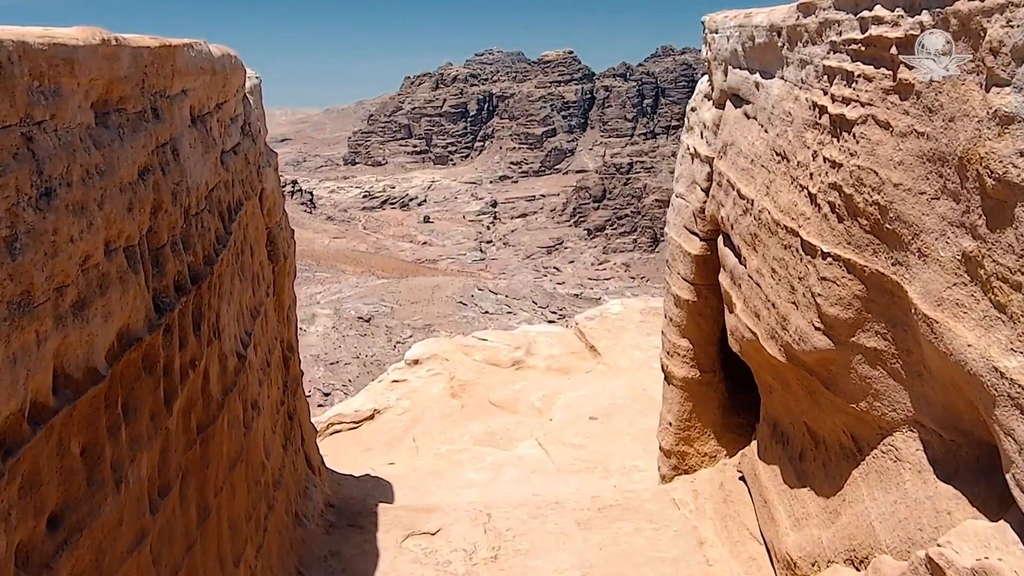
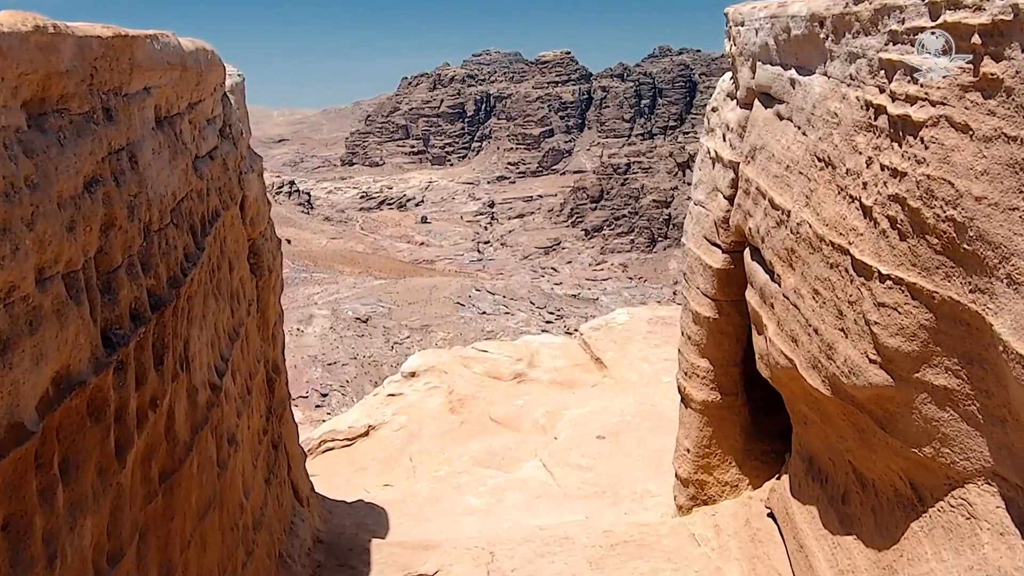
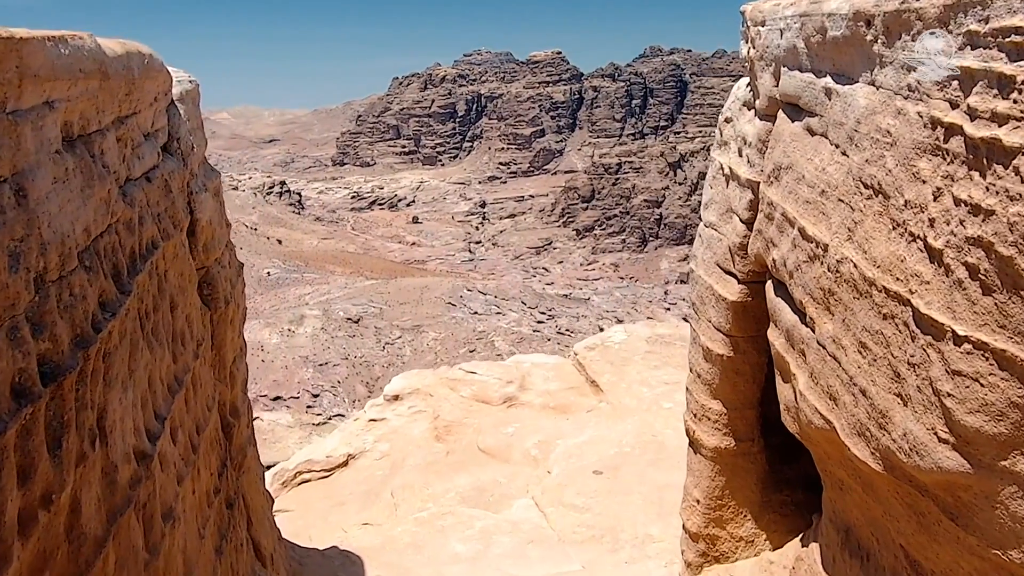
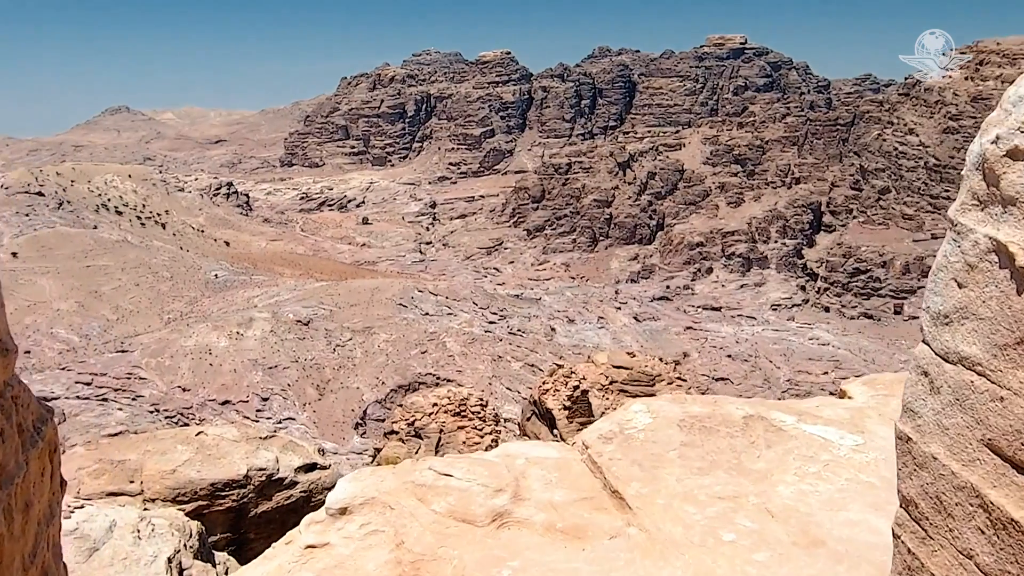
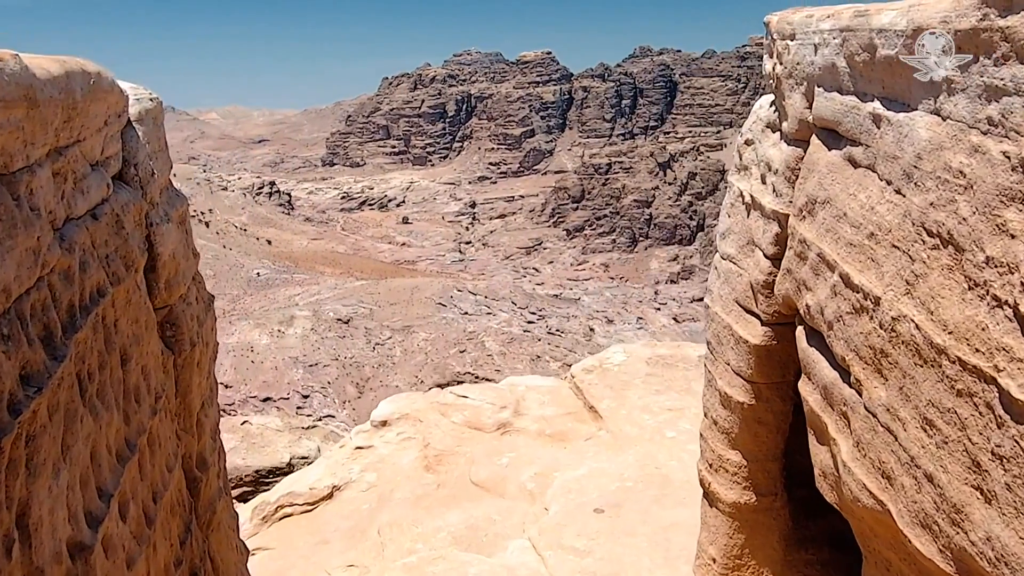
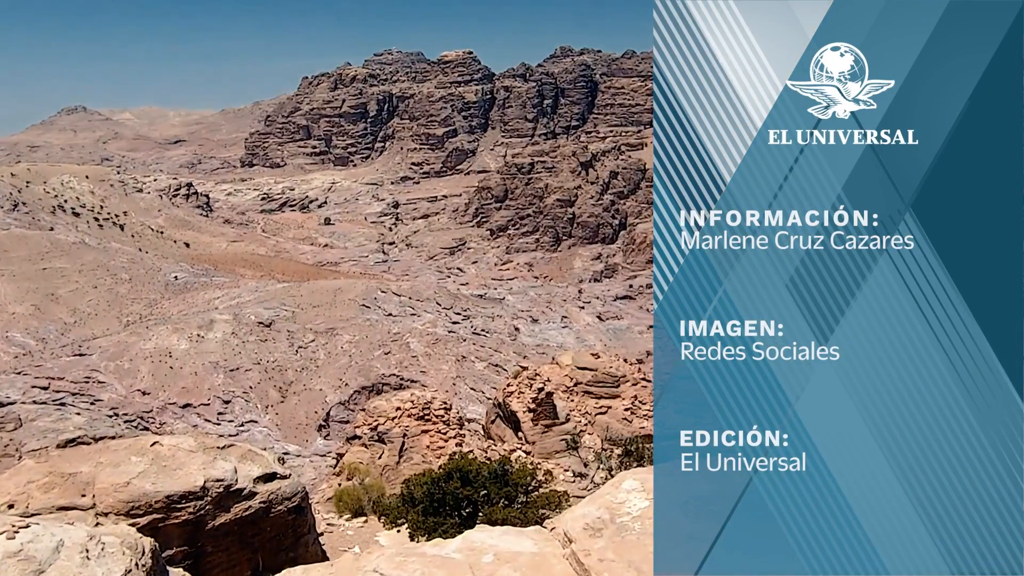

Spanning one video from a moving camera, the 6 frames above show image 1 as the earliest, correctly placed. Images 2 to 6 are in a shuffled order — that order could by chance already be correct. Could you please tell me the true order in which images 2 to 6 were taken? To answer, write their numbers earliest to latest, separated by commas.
2, 3, 5, 4, 6
